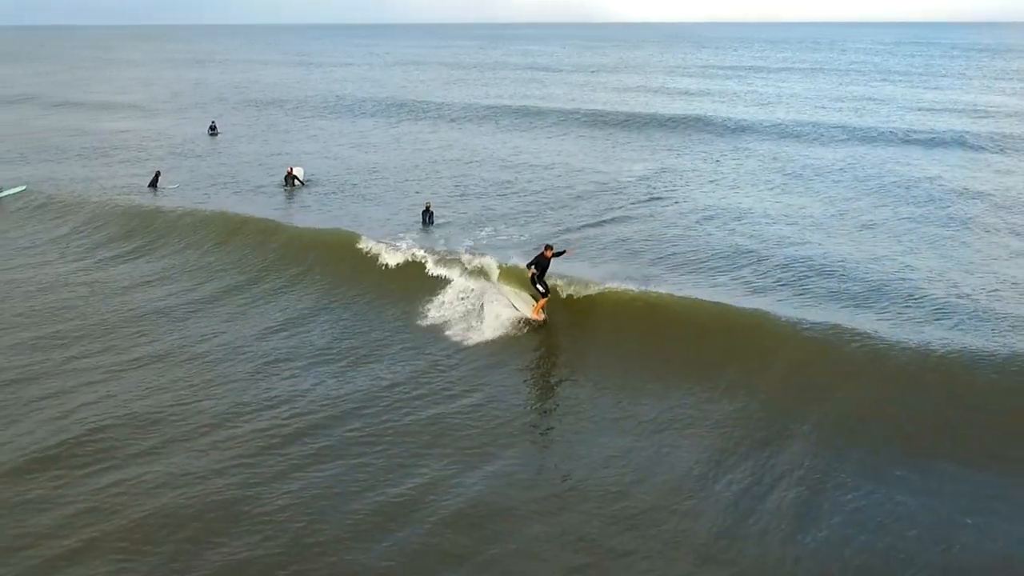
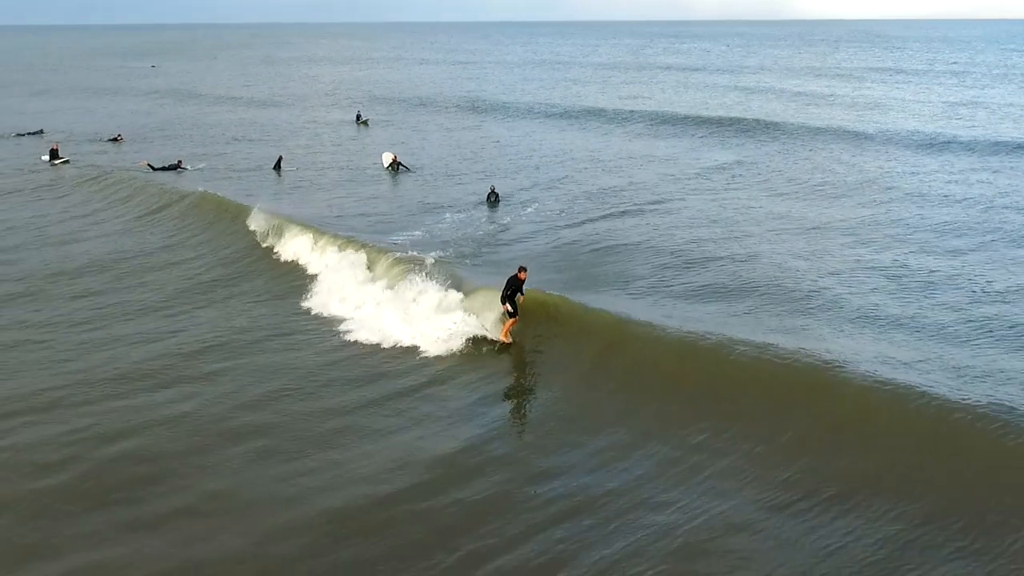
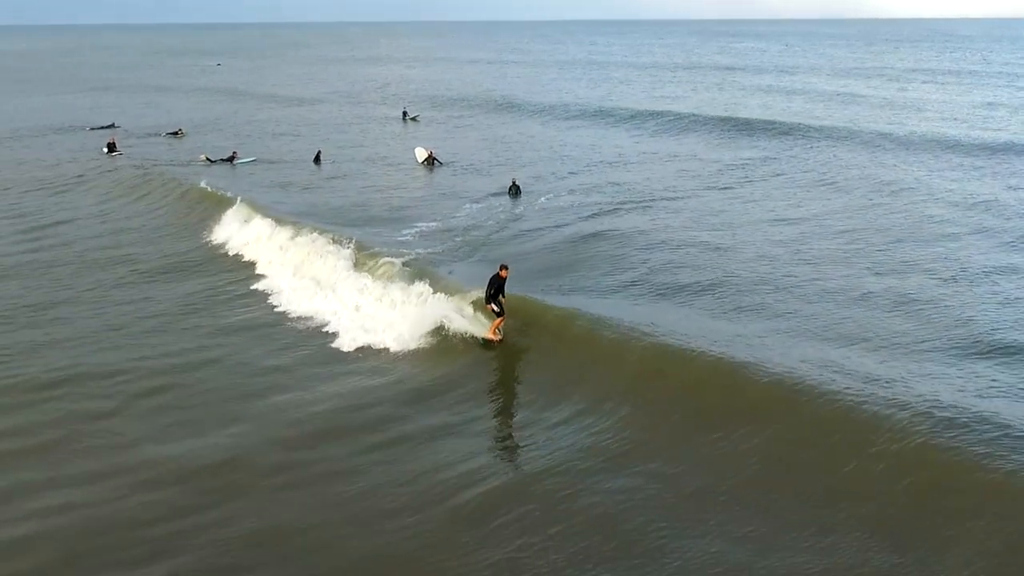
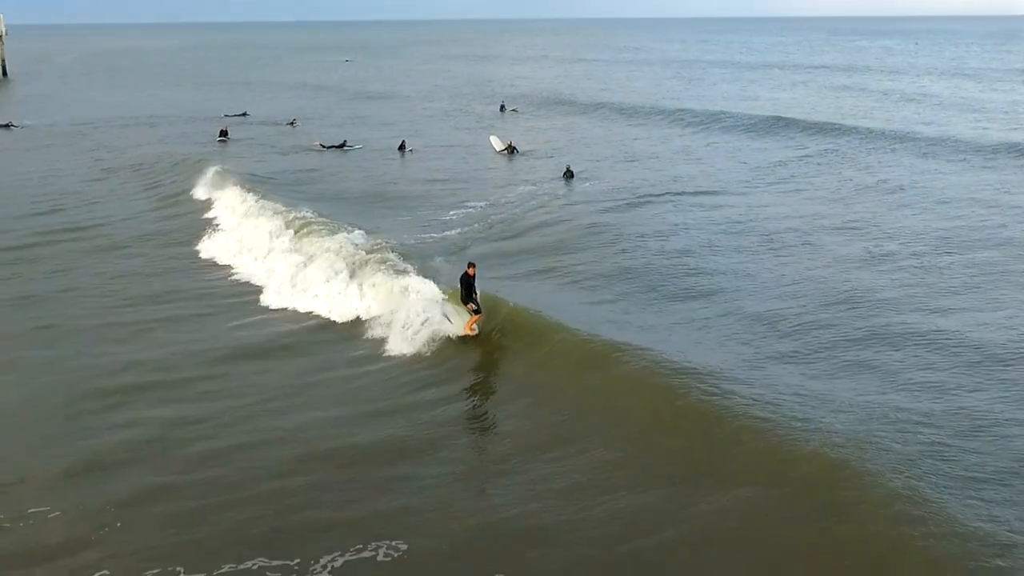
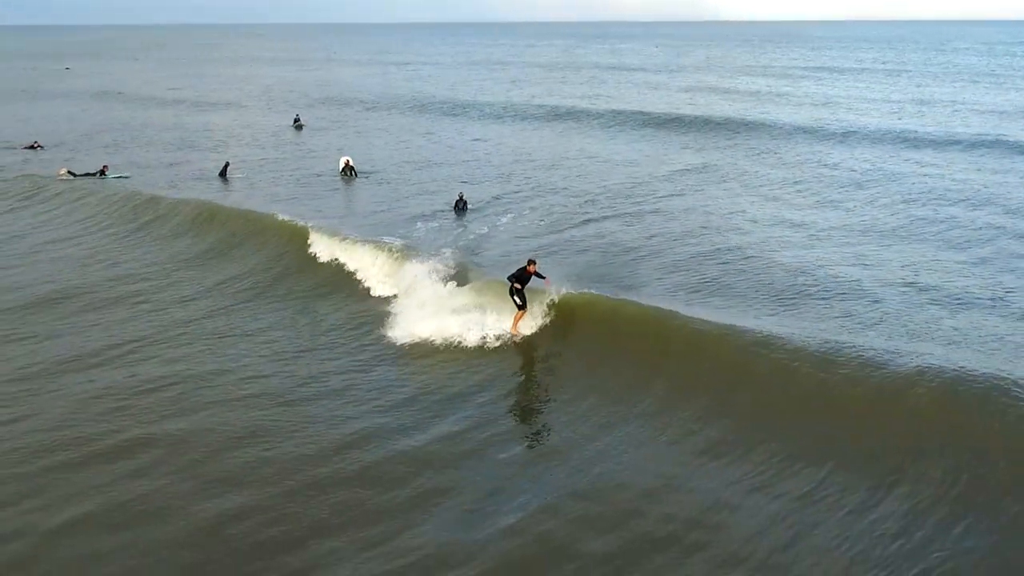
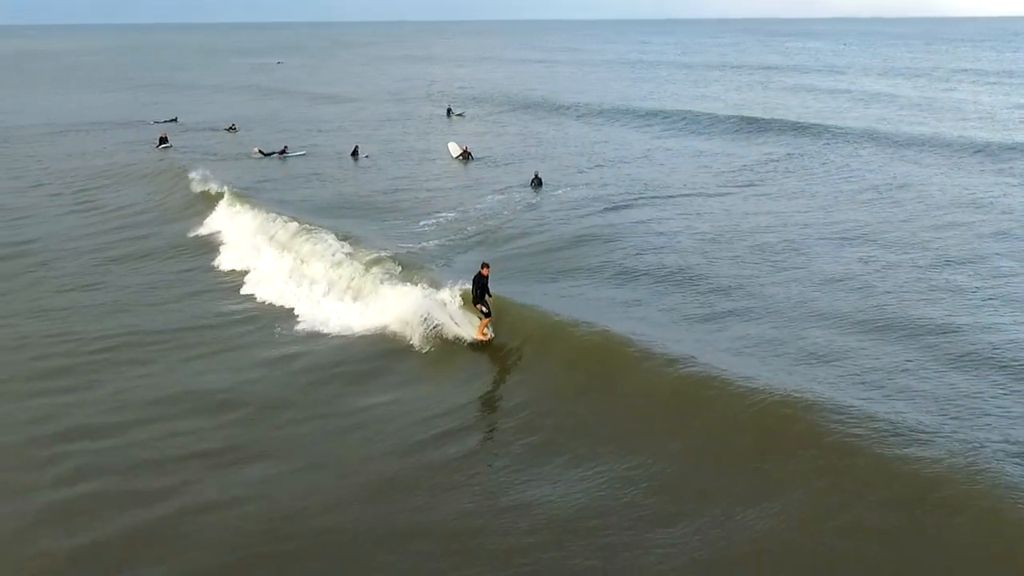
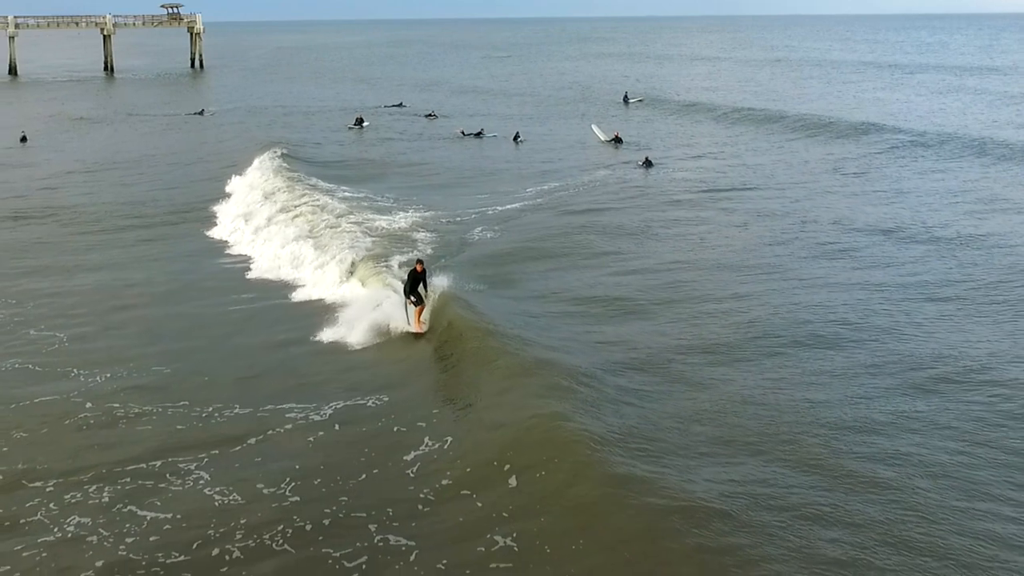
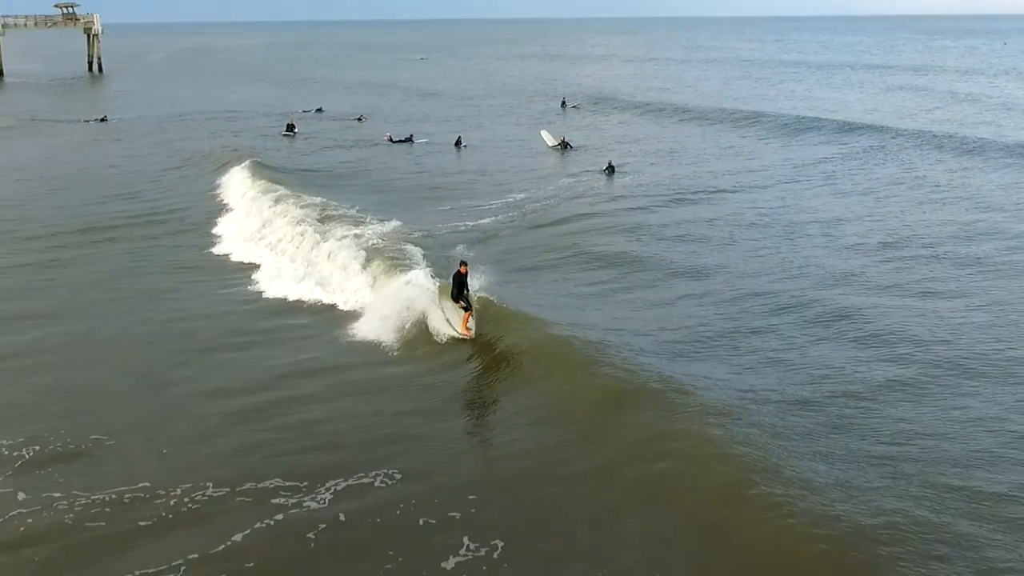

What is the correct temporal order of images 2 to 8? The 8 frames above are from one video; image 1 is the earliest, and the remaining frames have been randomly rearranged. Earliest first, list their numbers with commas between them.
5, 2, 3, 6, 4, 8, 7
